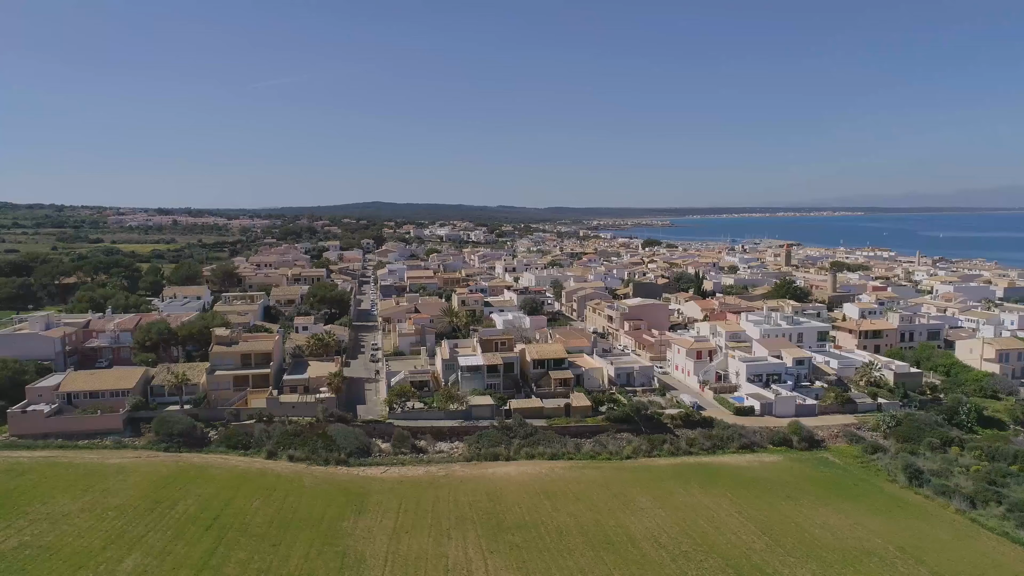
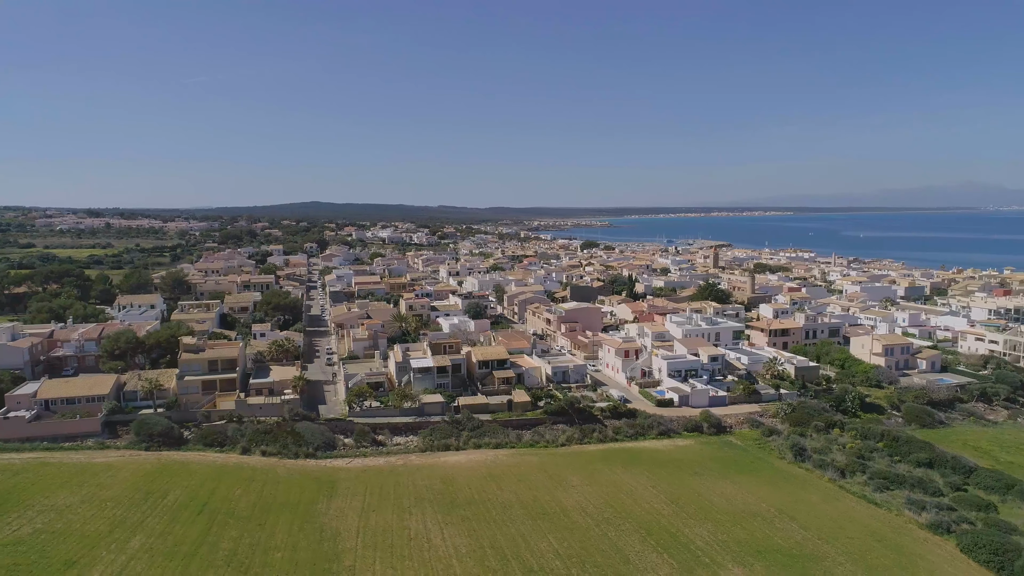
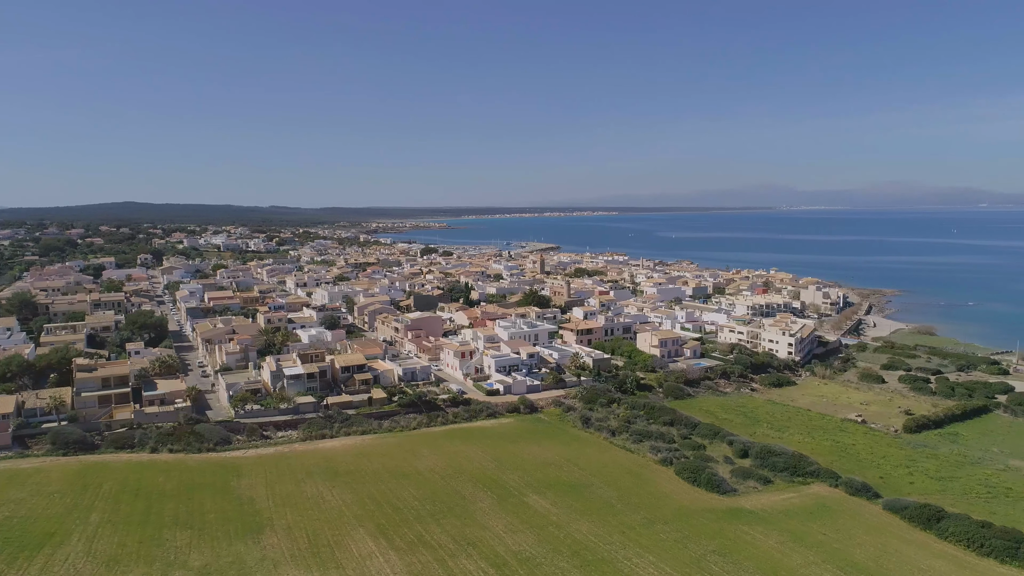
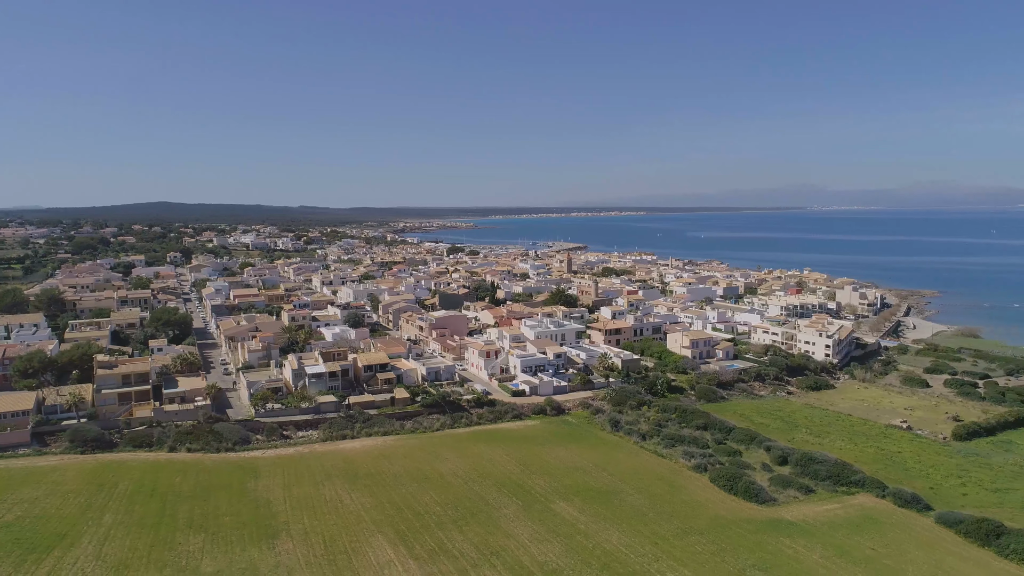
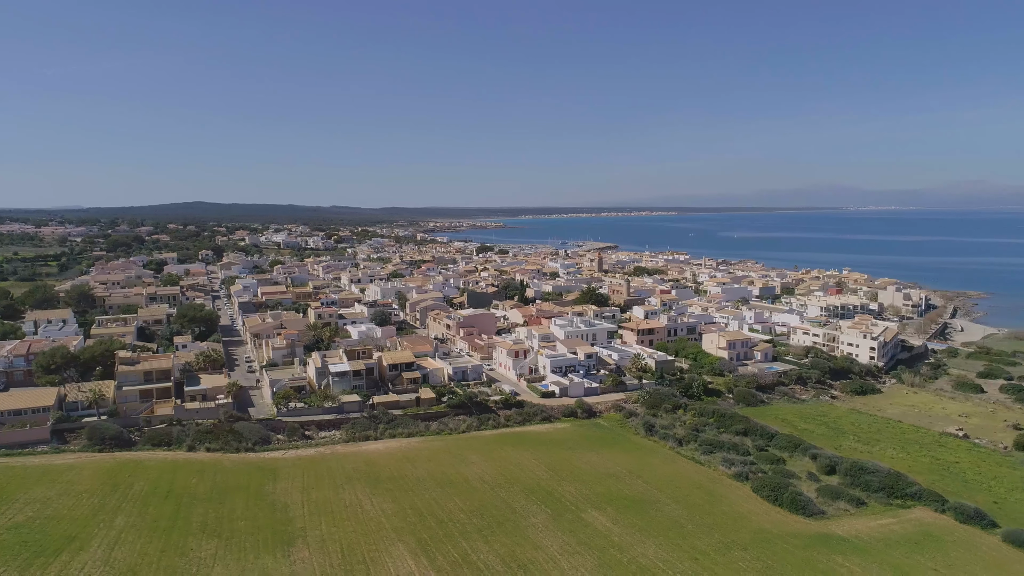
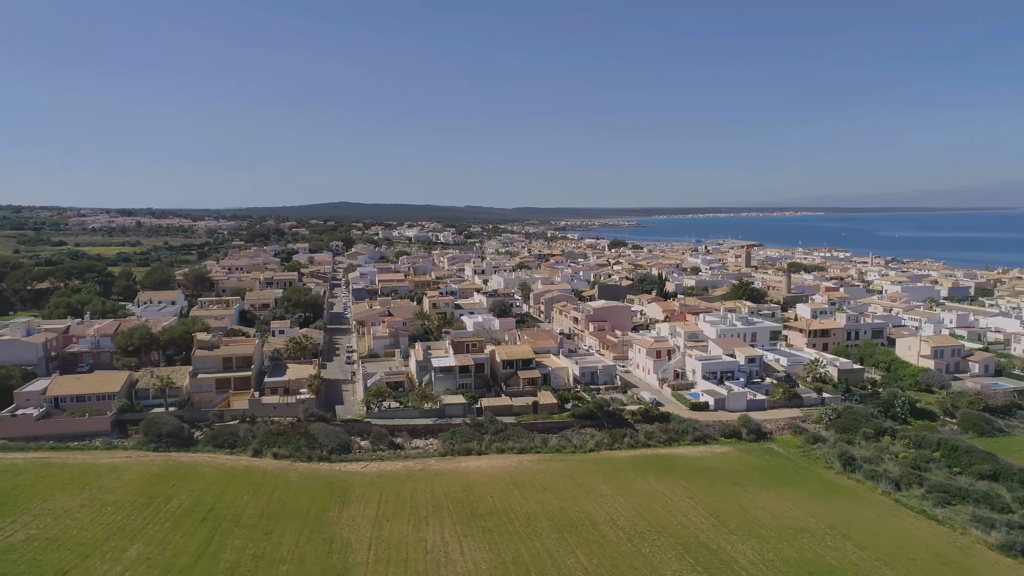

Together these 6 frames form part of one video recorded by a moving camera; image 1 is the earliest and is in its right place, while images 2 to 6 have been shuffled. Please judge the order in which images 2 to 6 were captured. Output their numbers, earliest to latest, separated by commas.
6, 2, 5, 4, 3
